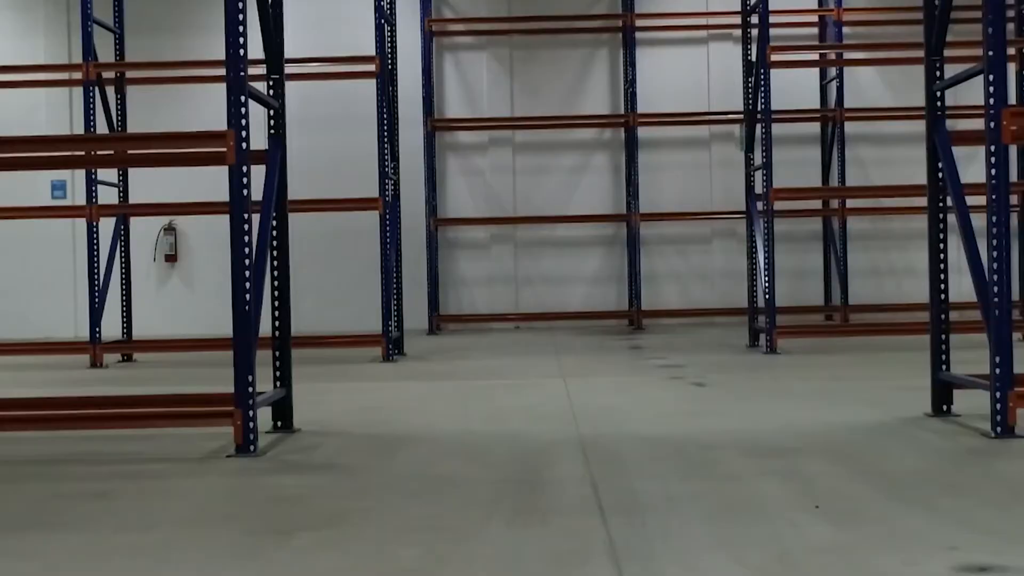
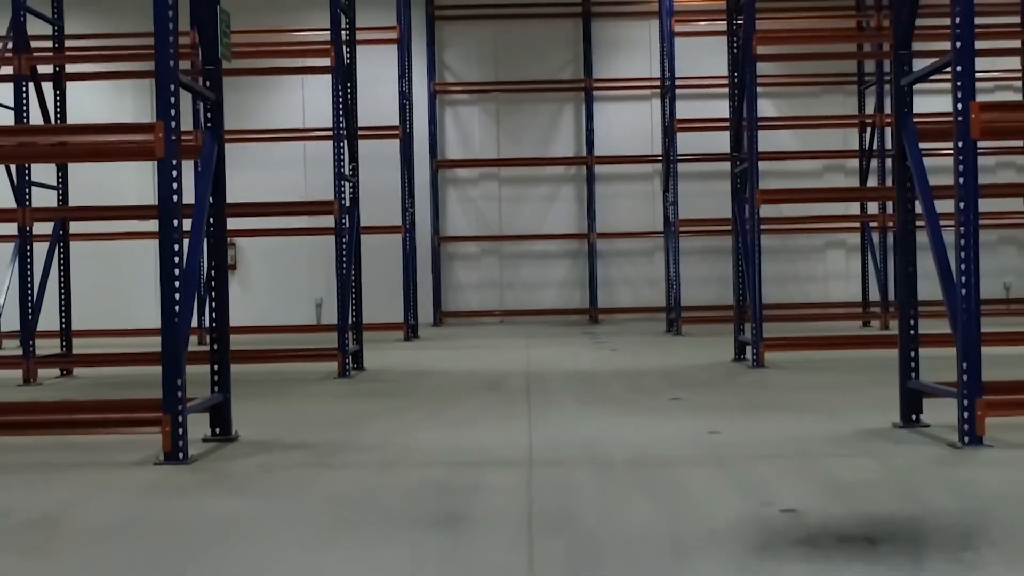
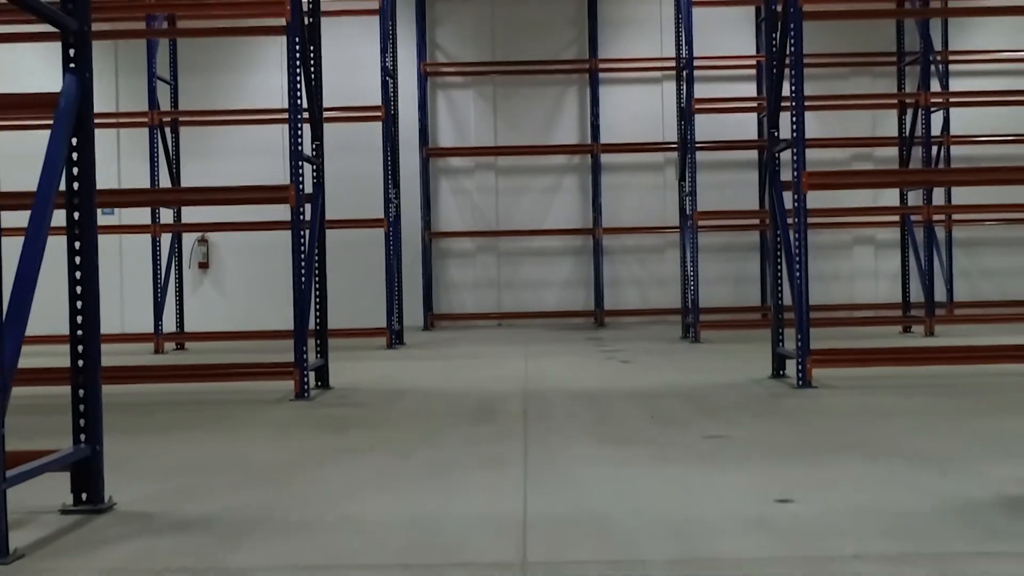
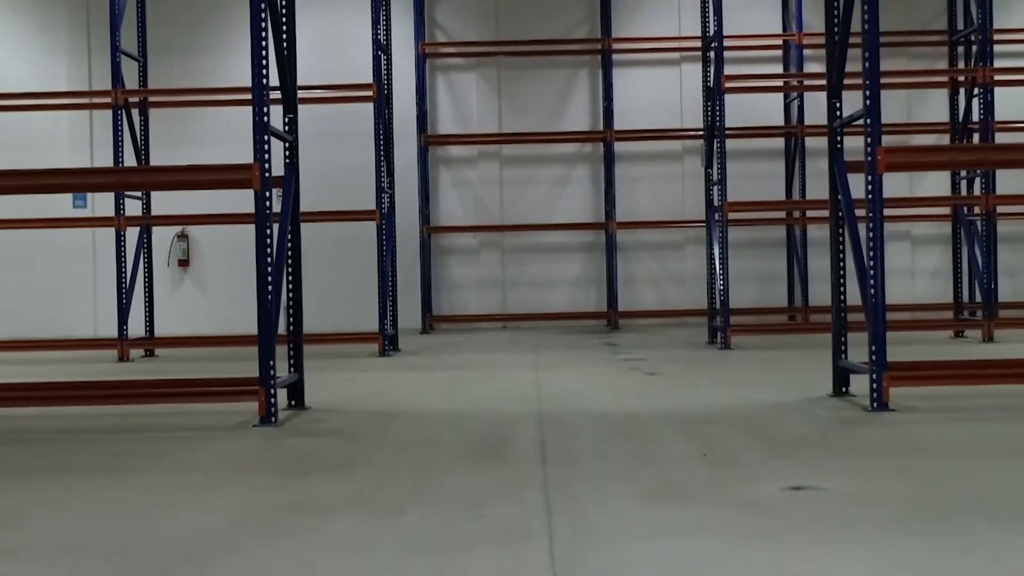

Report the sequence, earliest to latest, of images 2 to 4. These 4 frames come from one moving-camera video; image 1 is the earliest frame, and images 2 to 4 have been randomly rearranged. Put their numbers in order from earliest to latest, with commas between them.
4, 3, 2
